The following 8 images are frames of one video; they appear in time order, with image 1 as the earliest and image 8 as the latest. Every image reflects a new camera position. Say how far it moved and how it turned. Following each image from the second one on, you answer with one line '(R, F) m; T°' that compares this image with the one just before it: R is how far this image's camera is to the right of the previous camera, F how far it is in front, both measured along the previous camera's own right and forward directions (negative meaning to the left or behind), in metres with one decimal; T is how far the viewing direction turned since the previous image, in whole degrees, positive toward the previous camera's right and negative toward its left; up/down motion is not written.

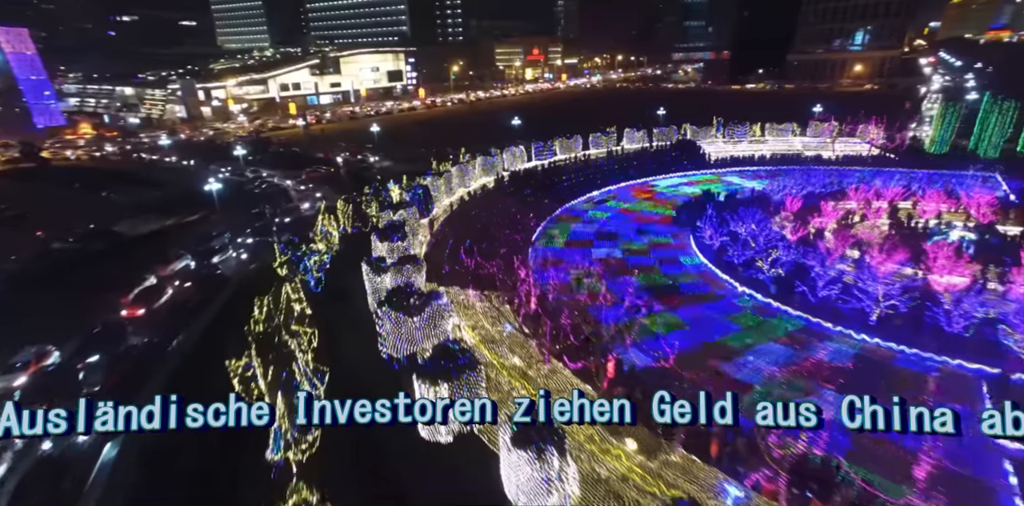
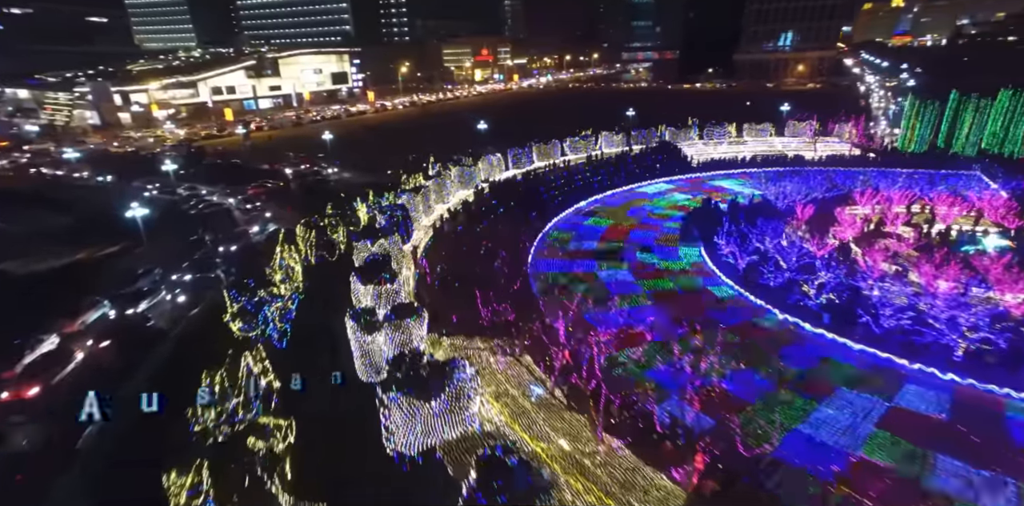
(-0.9, +1.5) m; +6°
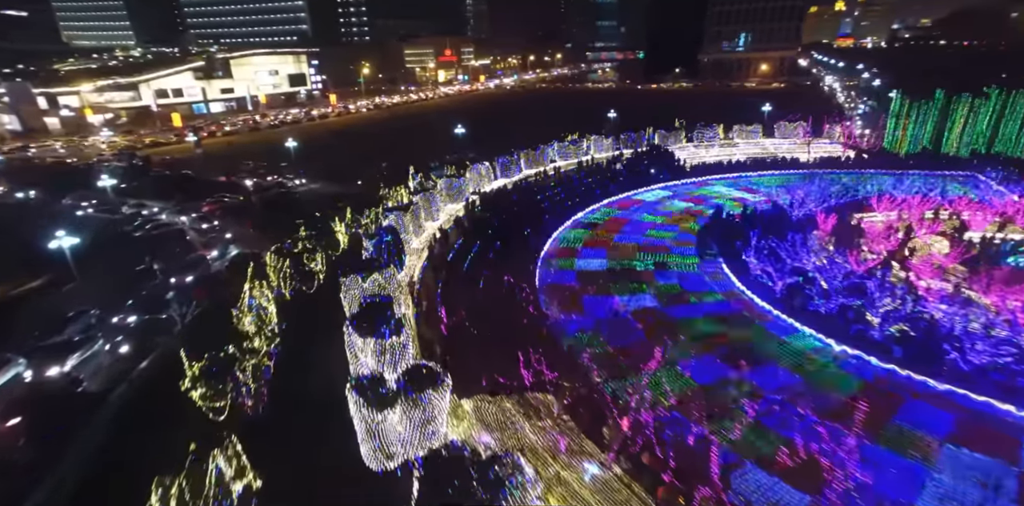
(-0.8, +1.2) m; +4°
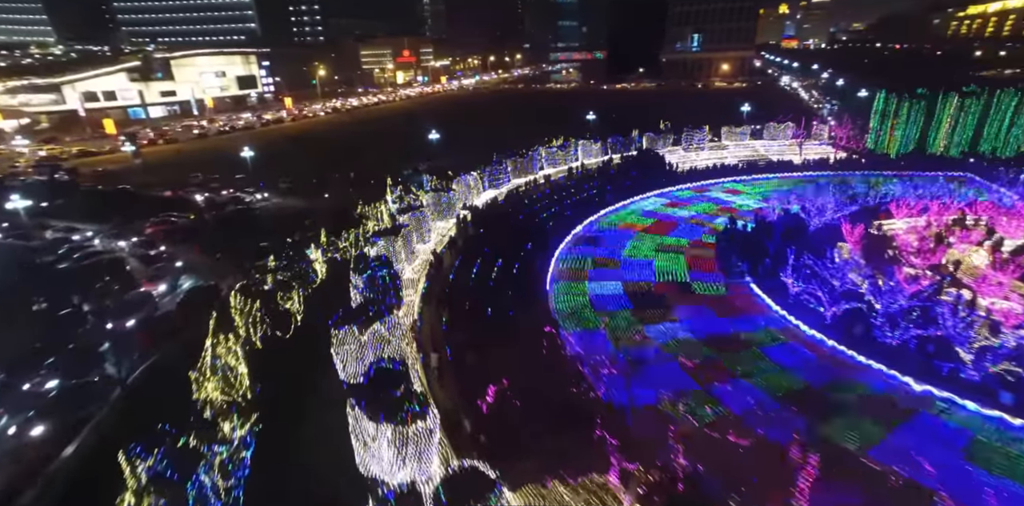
(-0.9, +1.2) m; +5°
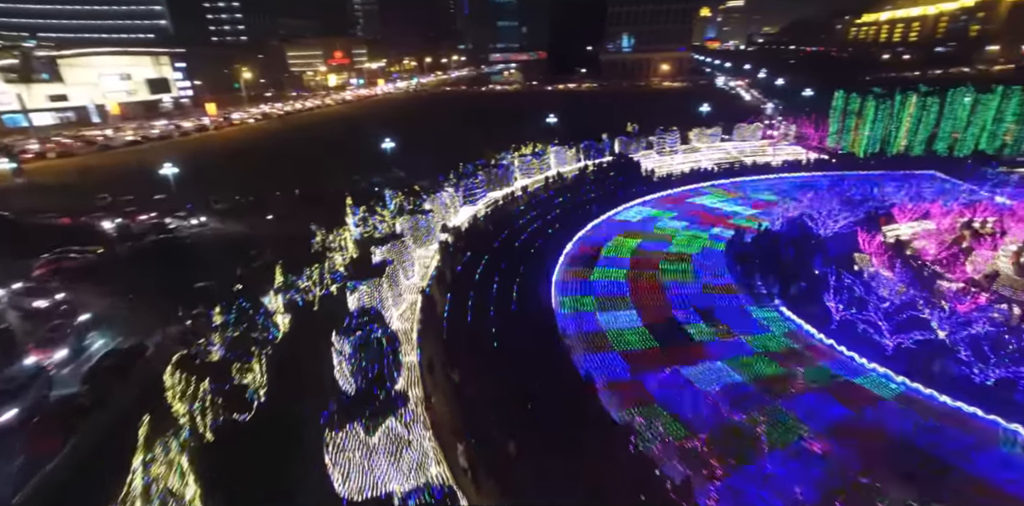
(-1.0, +1.4) m; +7°
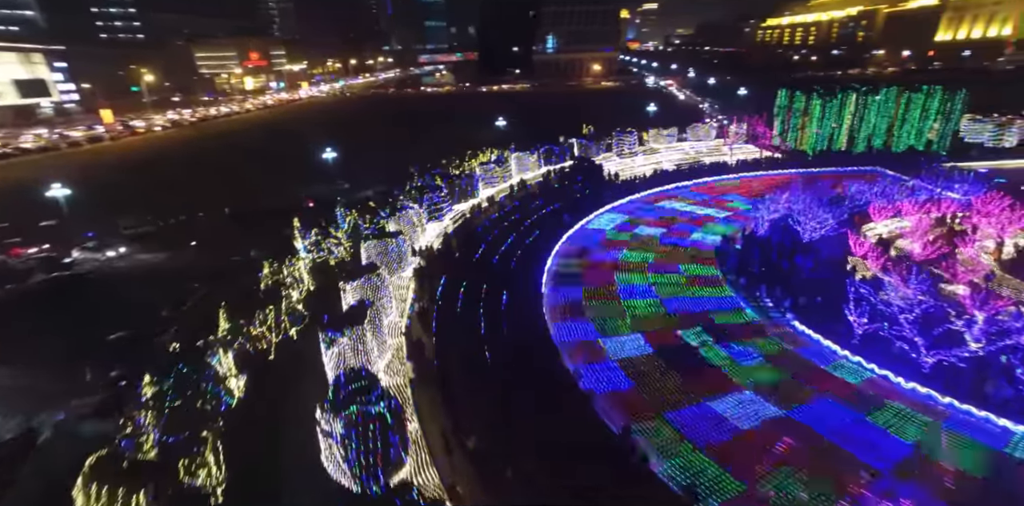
(-0.9, +1.0) m; +8°
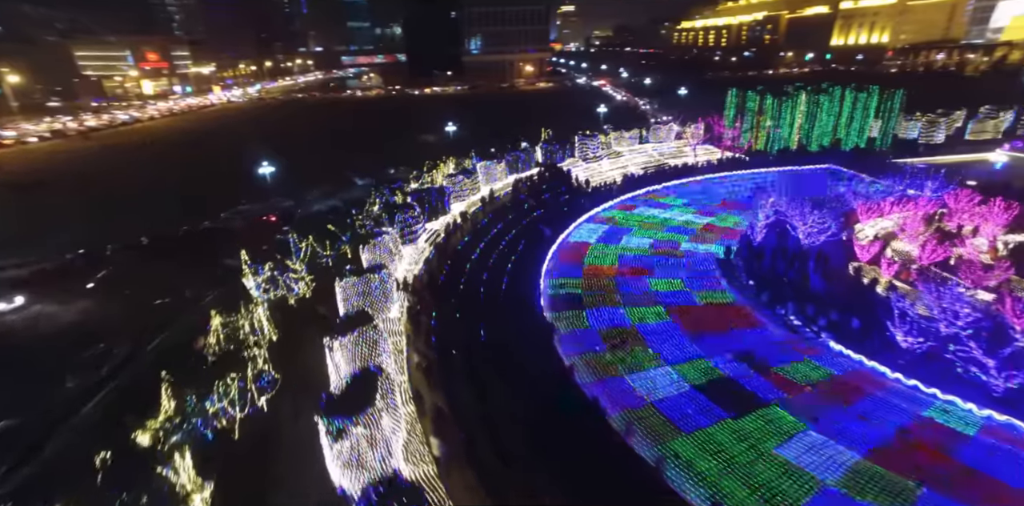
(-1.2, +1.1) m; +8°
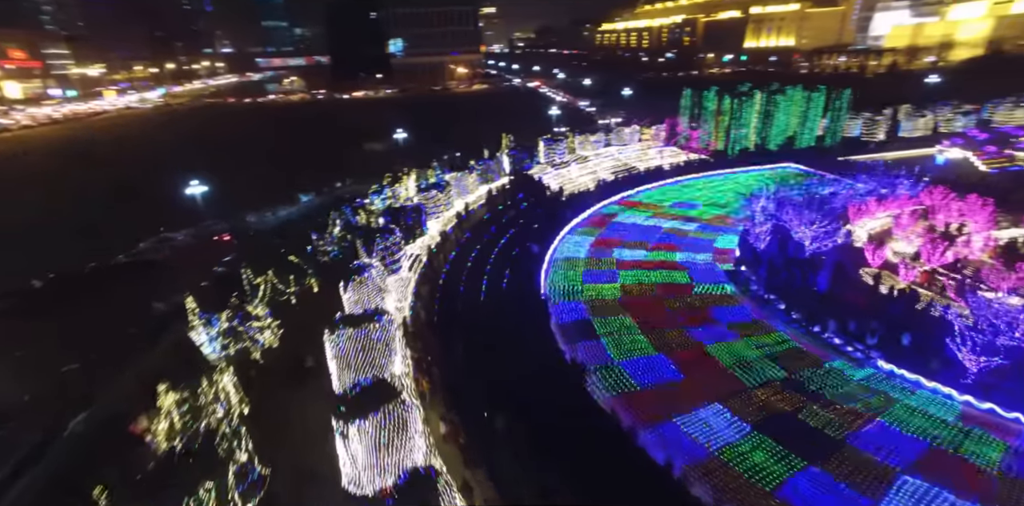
(-1.3, +1.1) m; +8°
